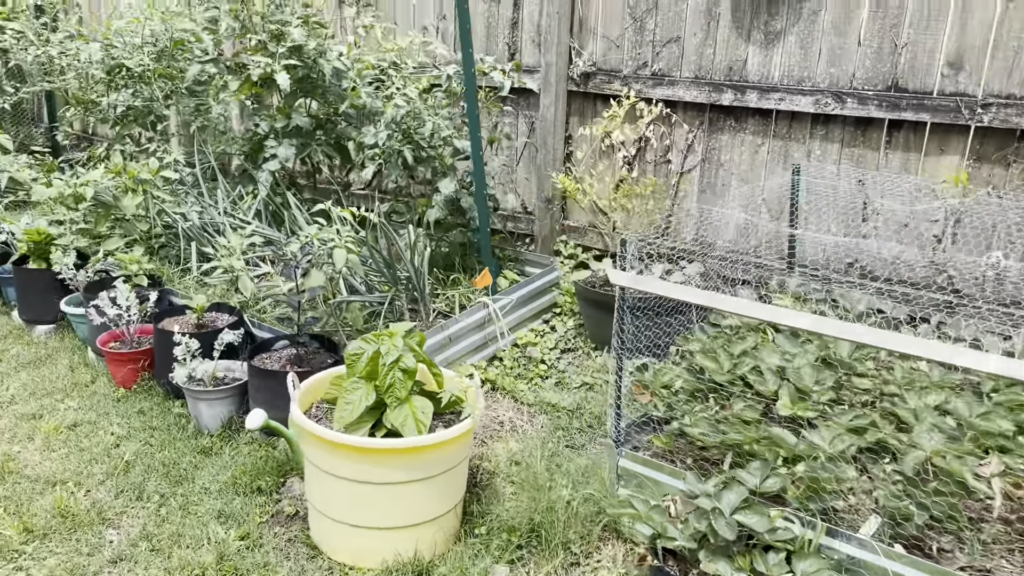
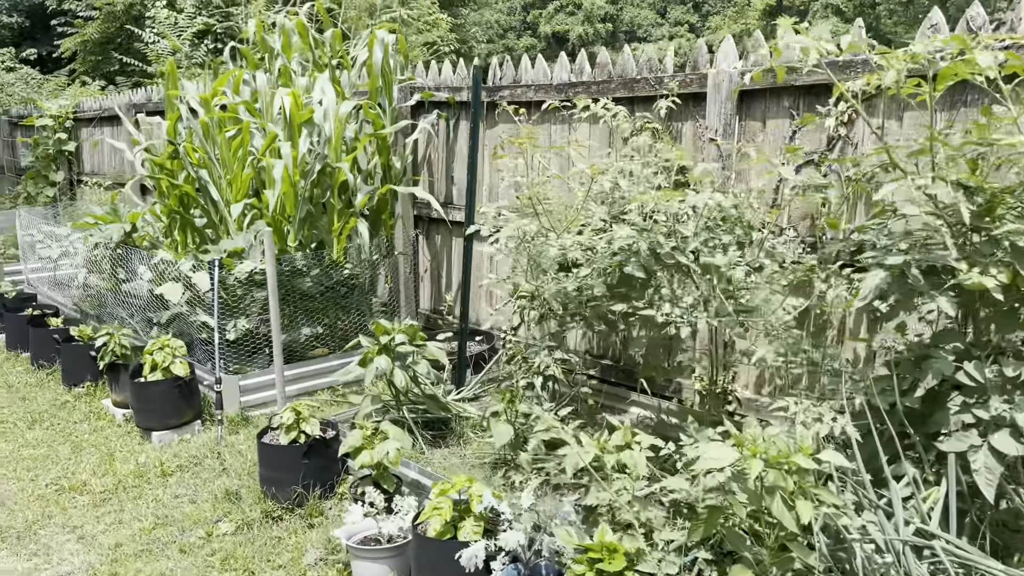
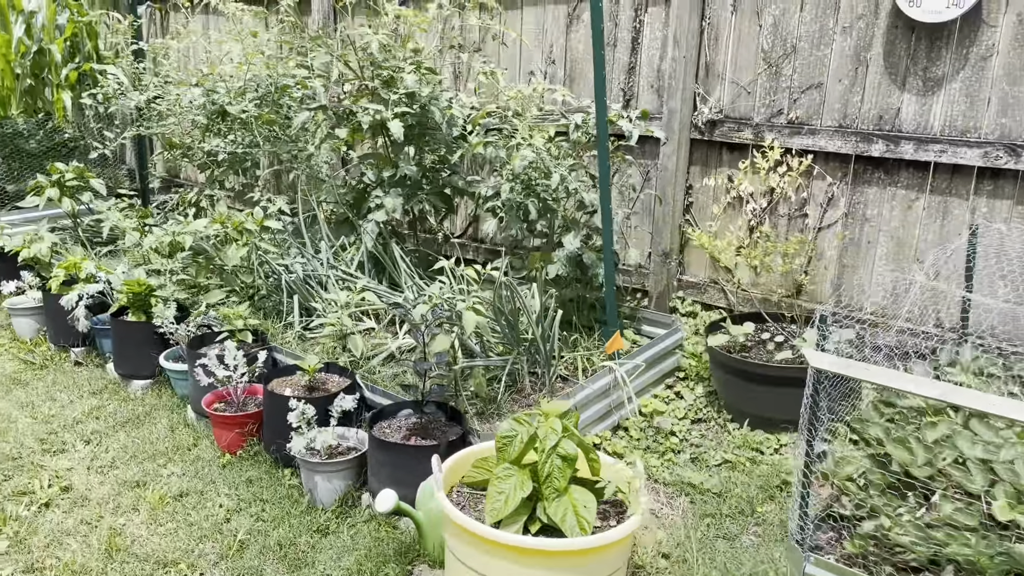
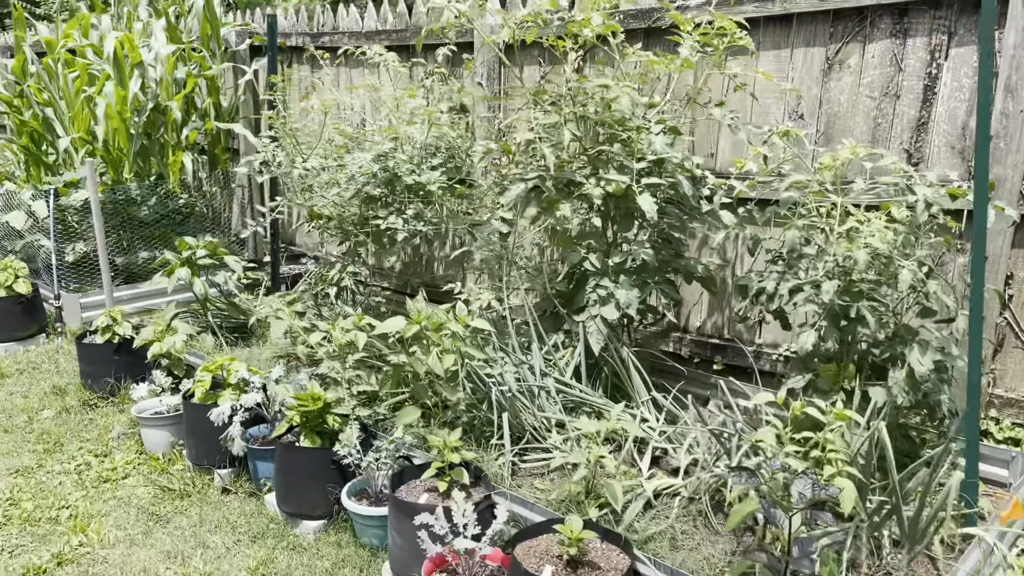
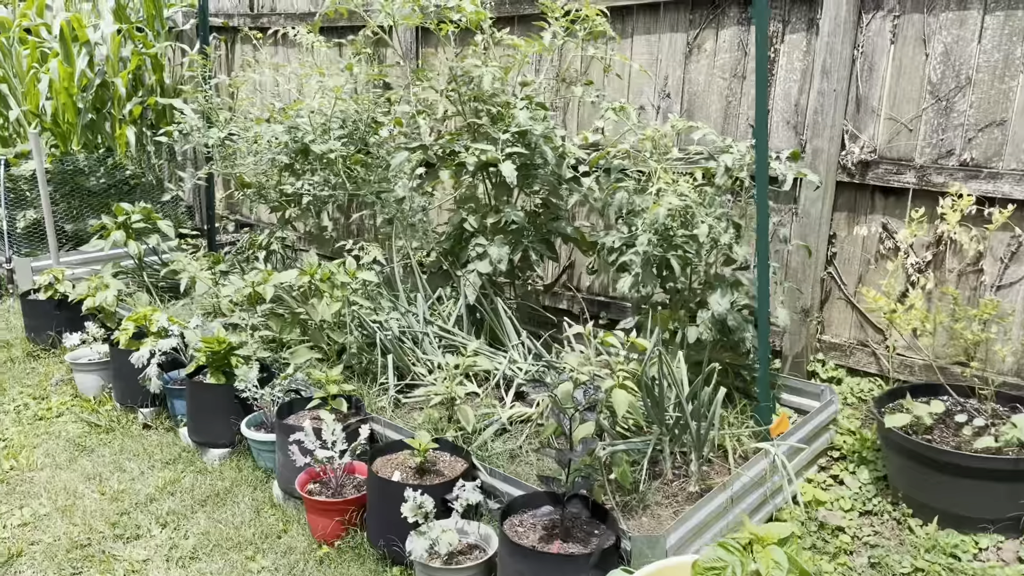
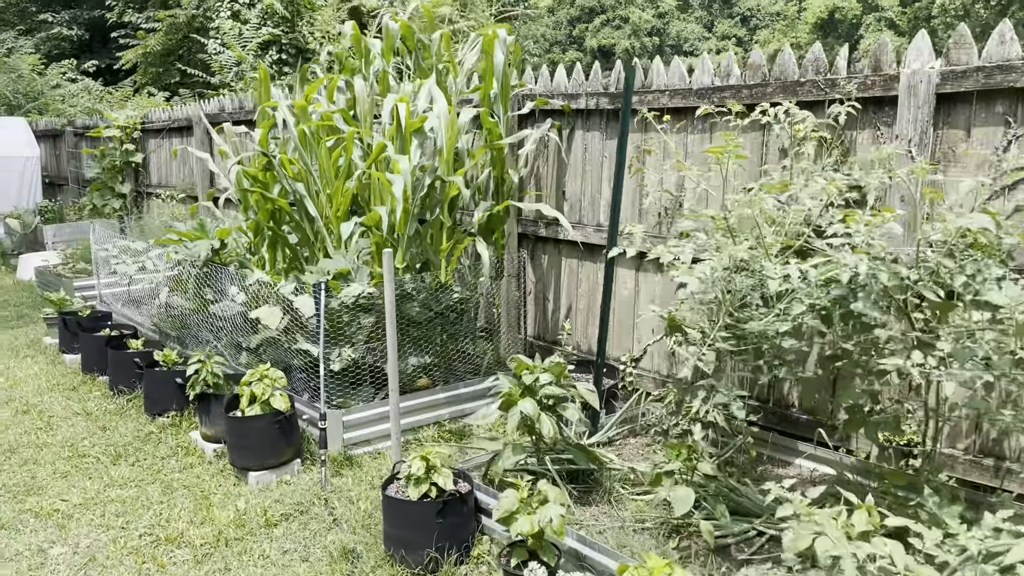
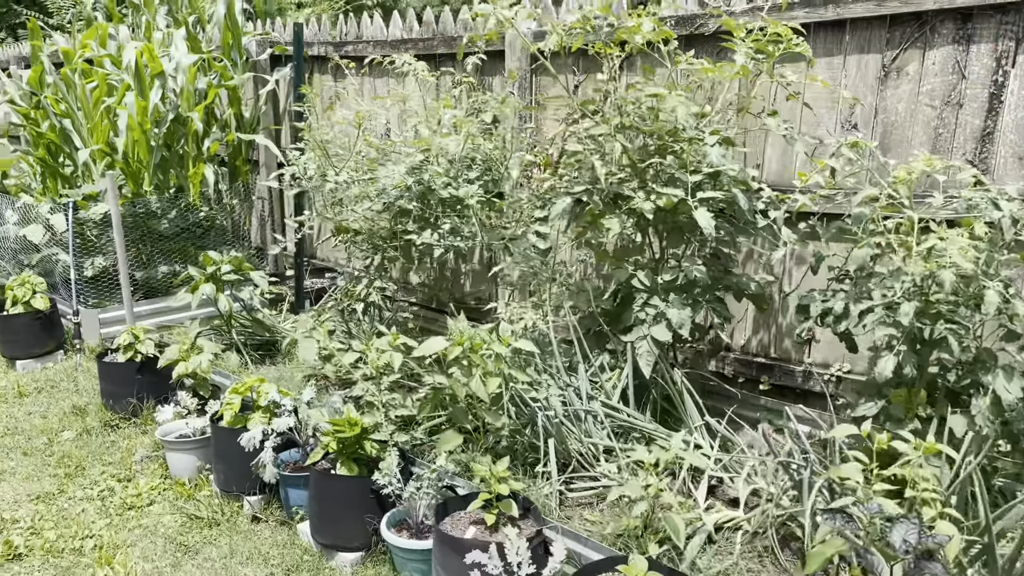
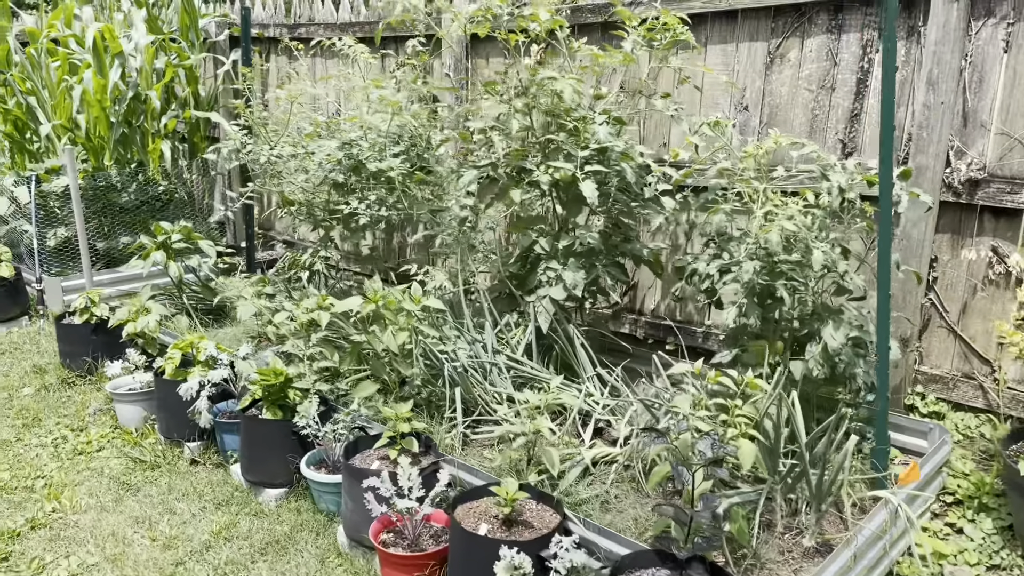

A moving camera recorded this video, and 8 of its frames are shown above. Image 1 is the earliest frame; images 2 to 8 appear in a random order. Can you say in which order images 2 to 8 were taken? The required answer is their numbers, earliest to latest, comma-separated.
3, 5, 8, 4, 7, 2, 6
